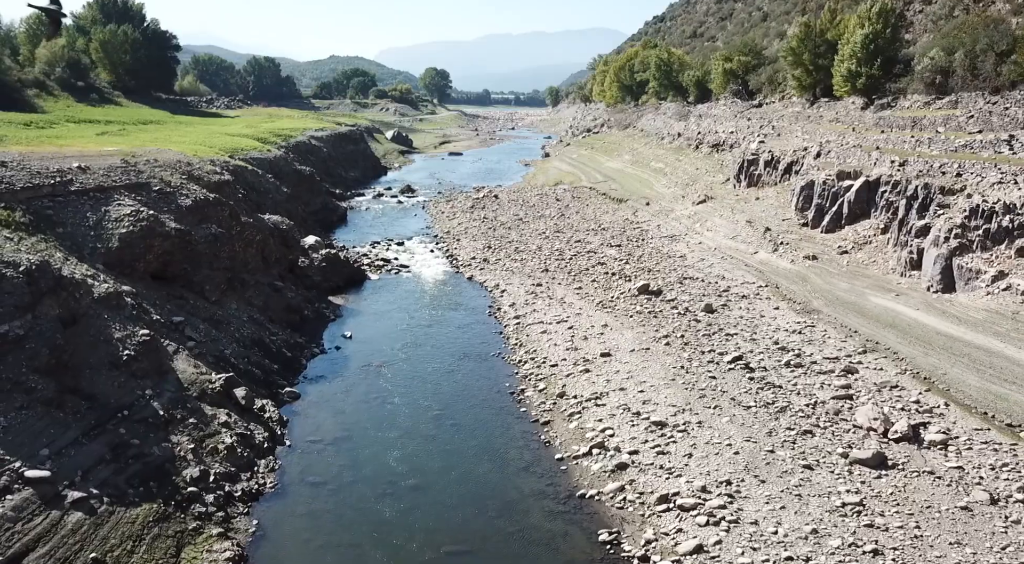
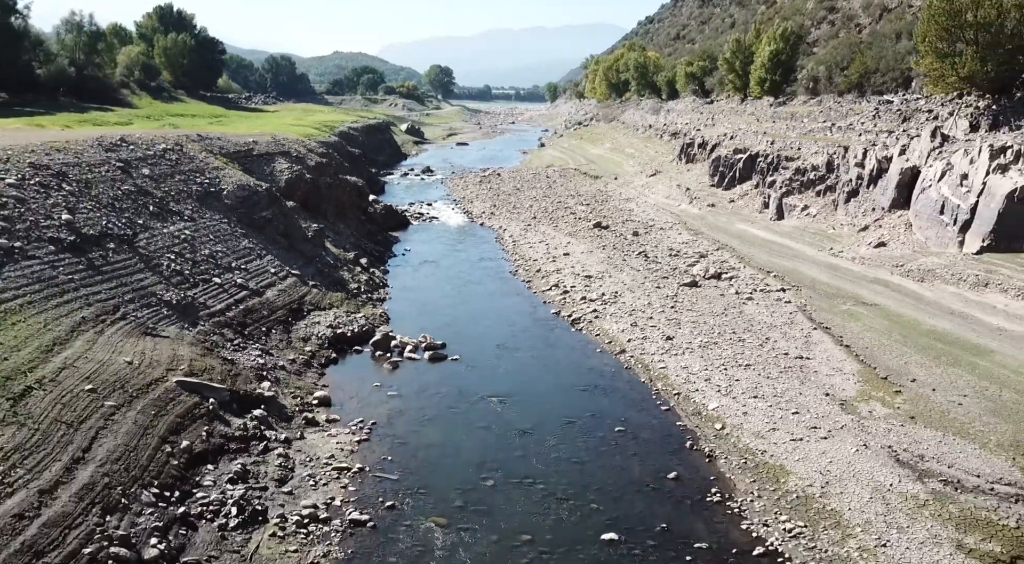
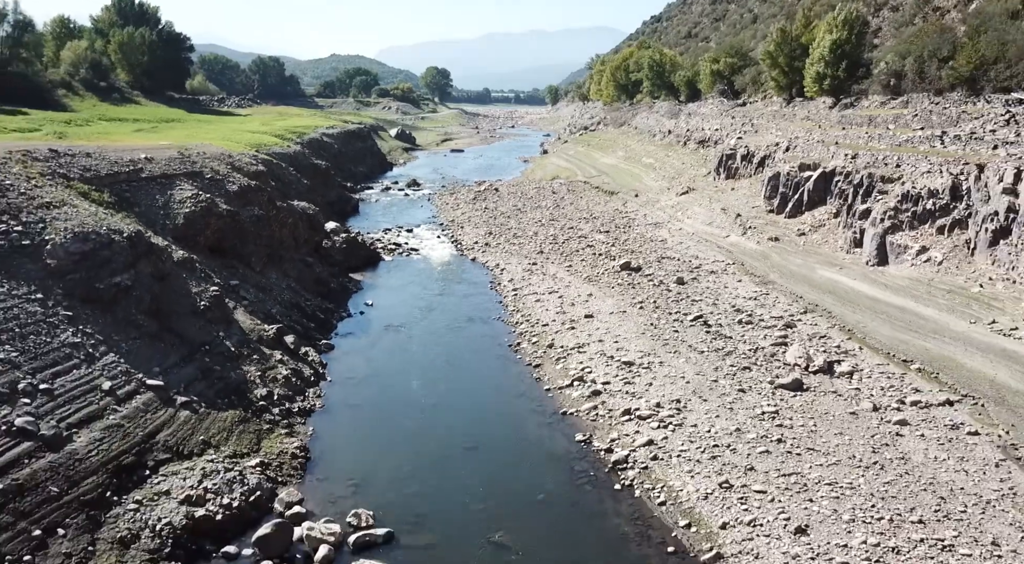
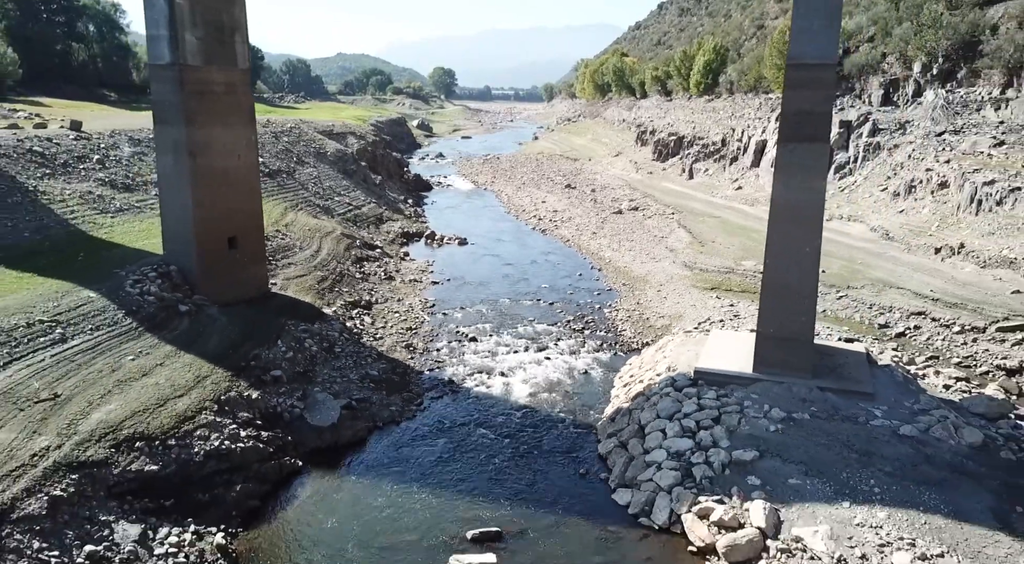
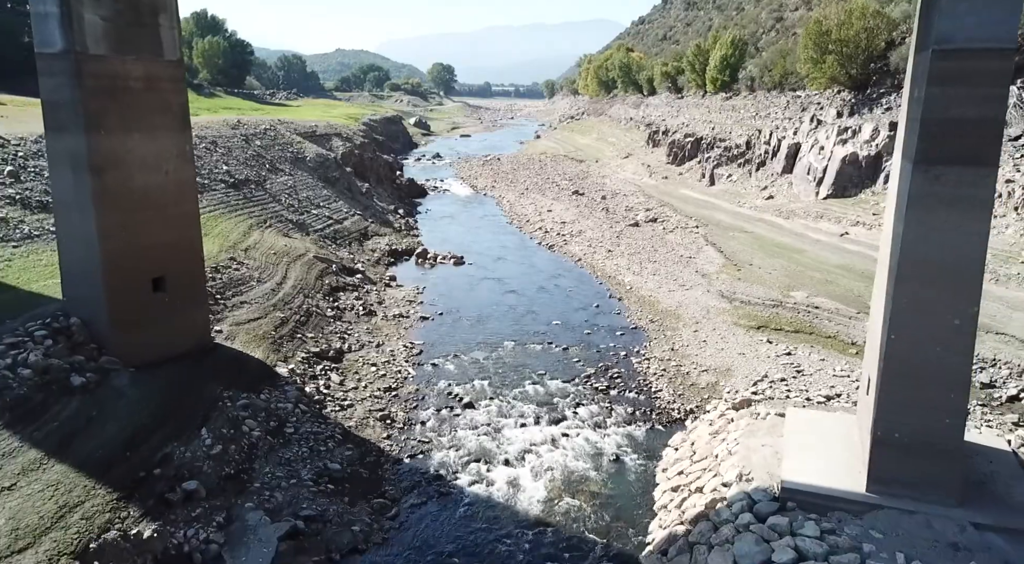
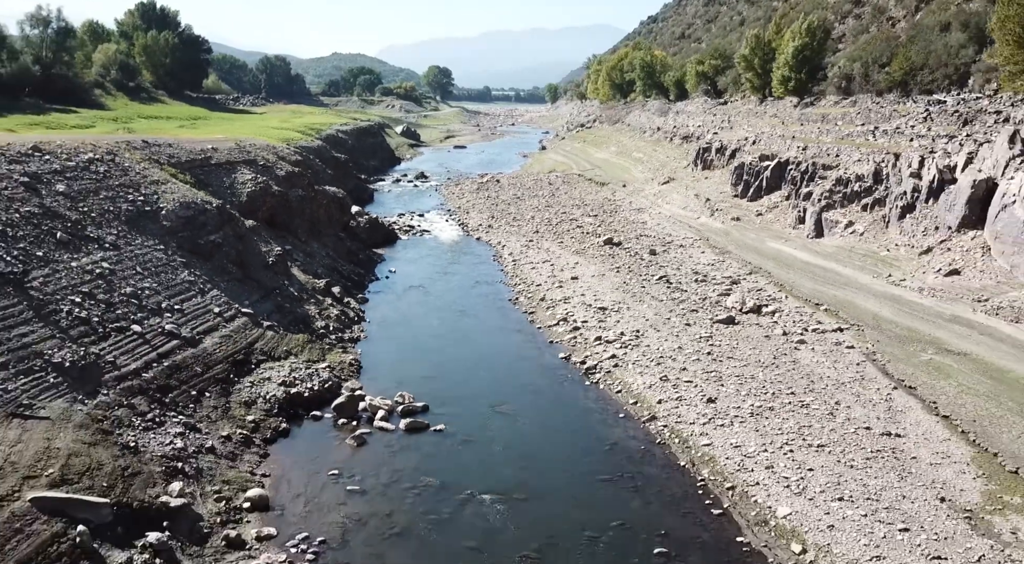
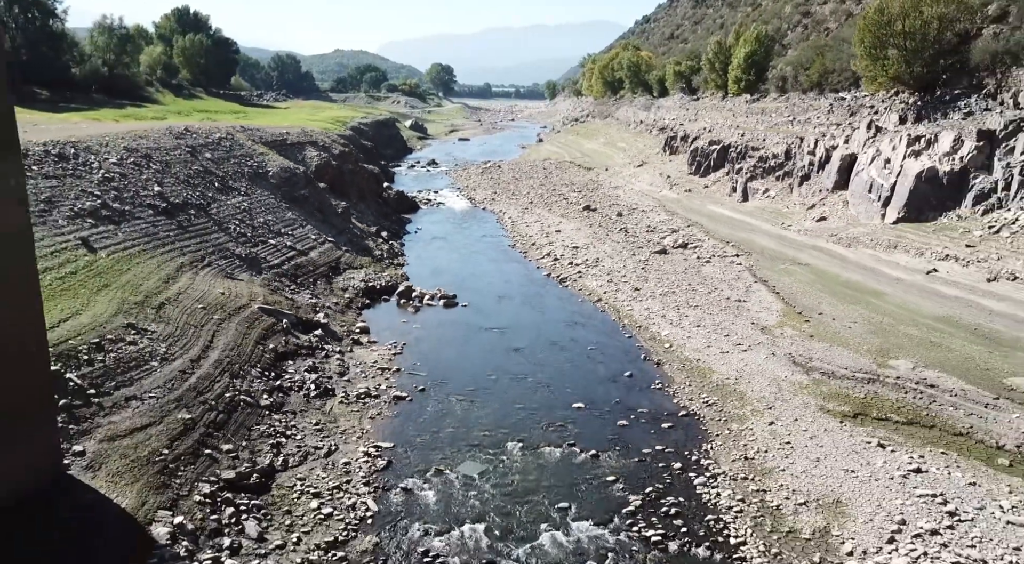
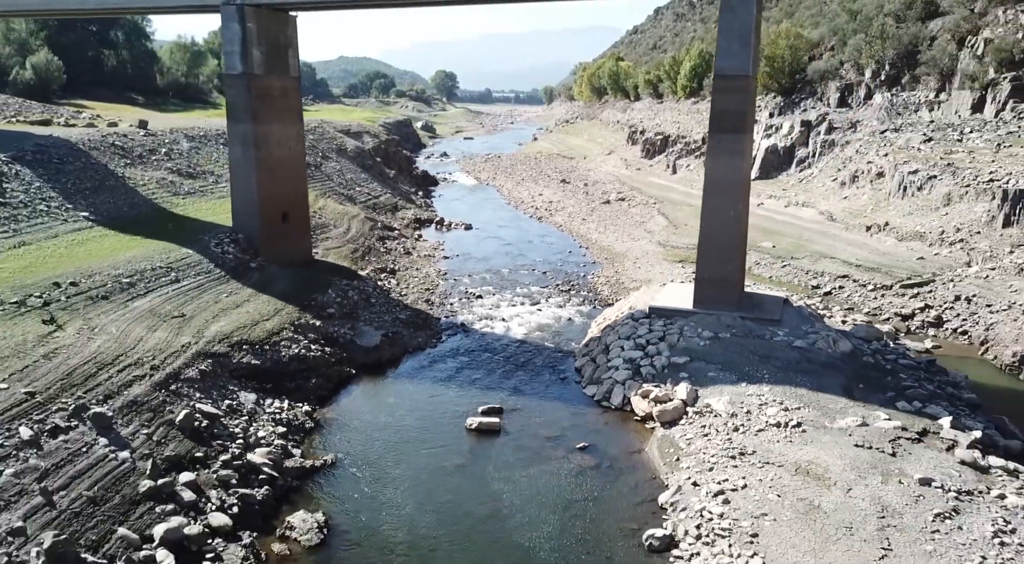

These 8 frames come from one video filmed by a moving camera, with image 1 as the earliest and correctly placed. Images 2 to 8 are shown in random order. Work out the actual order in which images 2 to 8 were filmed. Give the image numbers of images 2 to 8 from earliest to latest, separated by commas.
3, 6, 2, 7, 5, 4, 8
